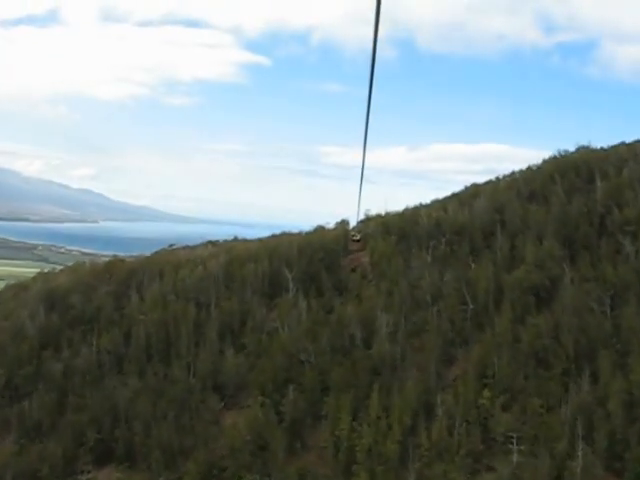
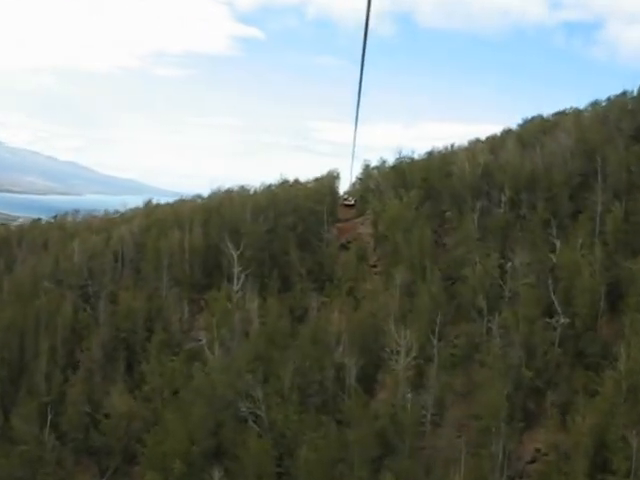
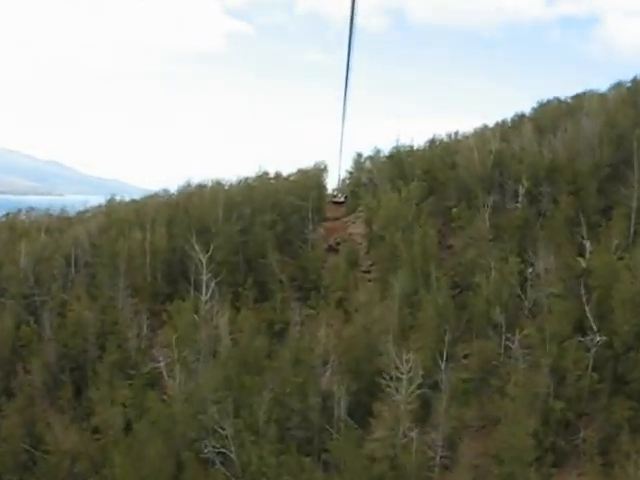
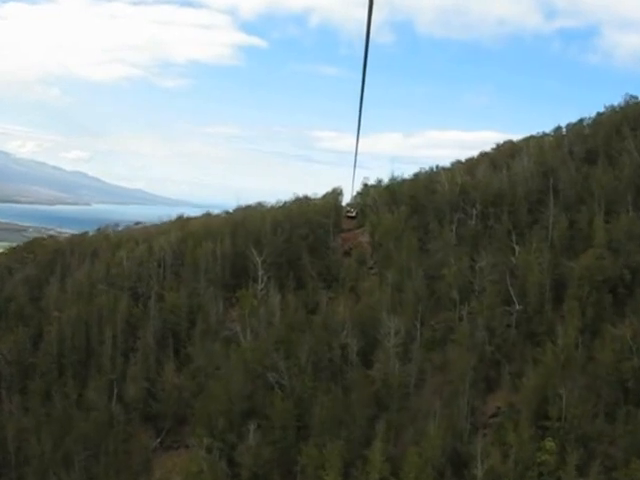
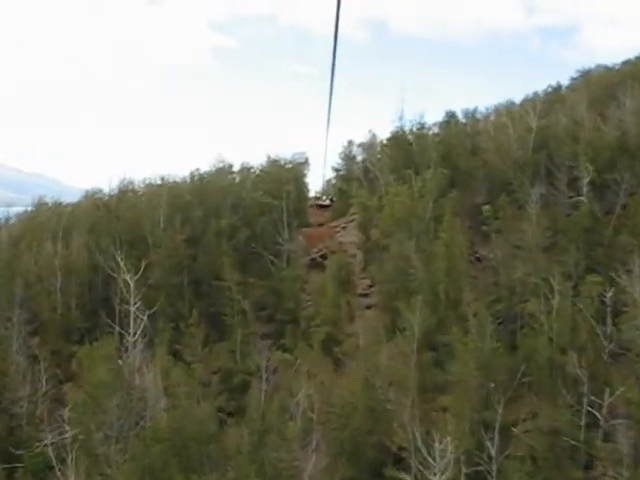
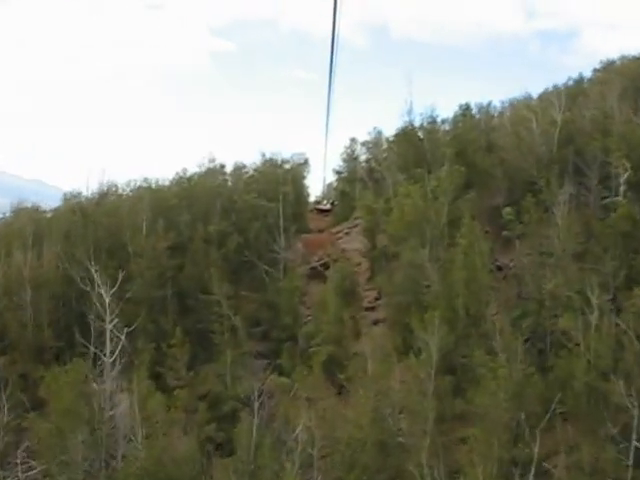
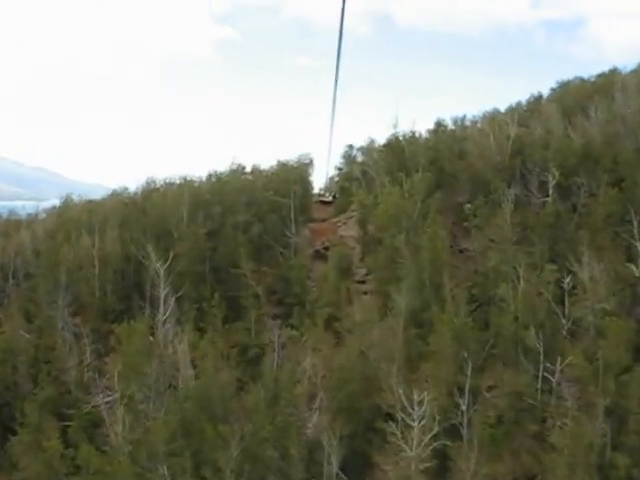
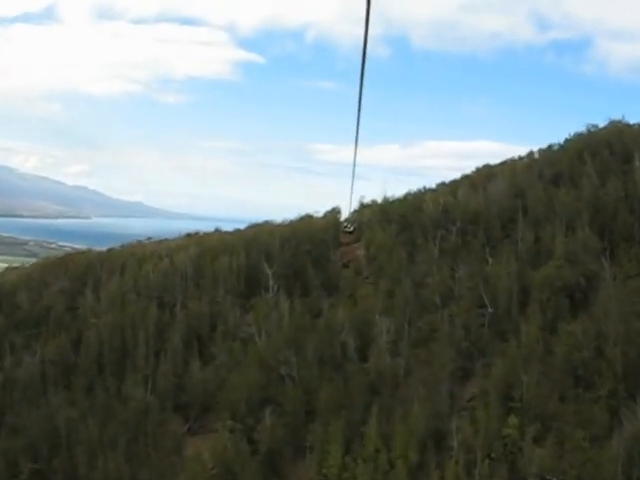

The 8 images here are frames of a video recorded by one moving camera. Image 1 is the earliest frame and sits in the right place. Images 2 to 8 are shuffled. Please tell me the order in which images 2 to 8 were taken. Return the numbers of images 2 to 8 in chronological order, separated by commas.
8, 4, 2, 3, 7, 5, 6
